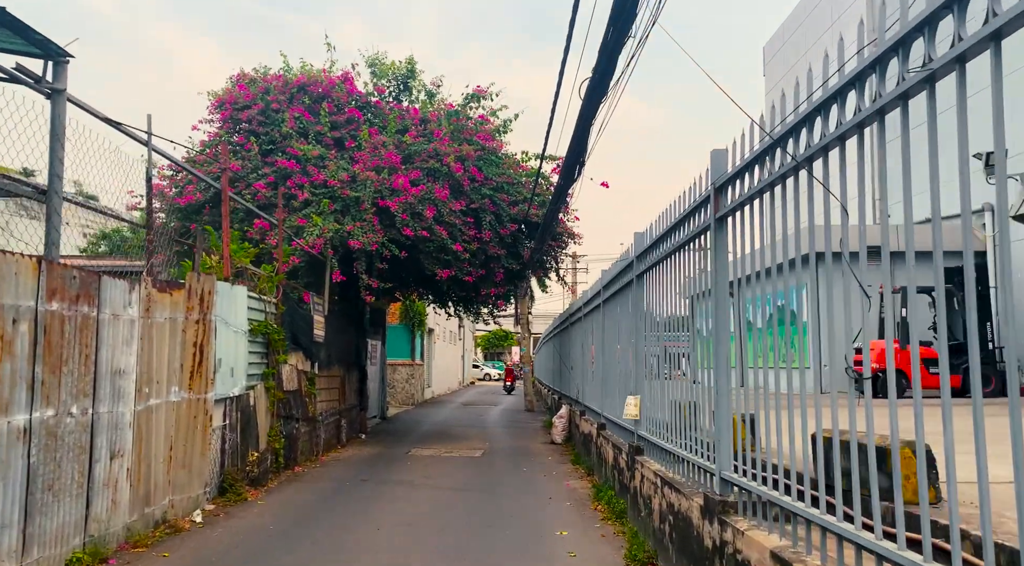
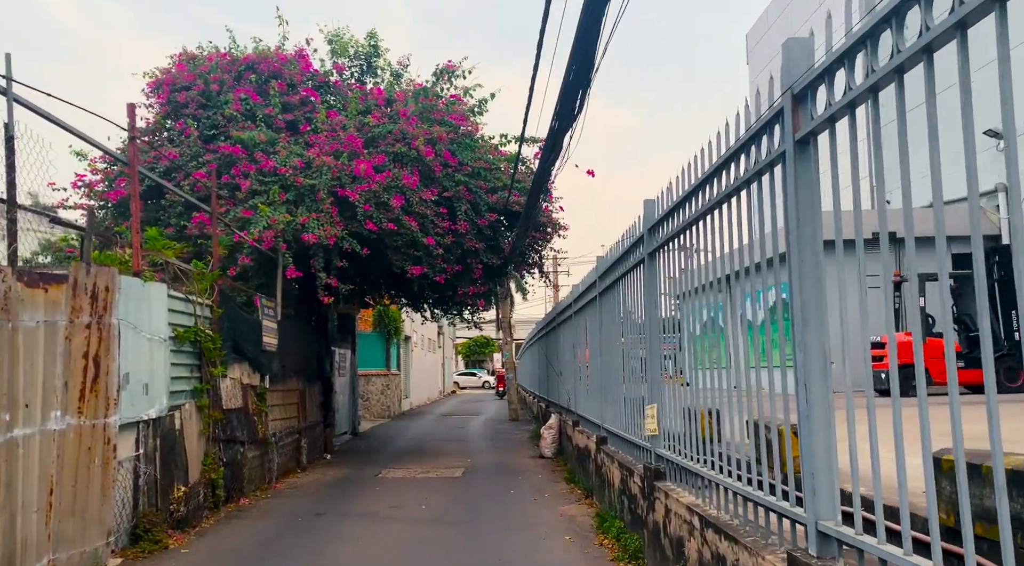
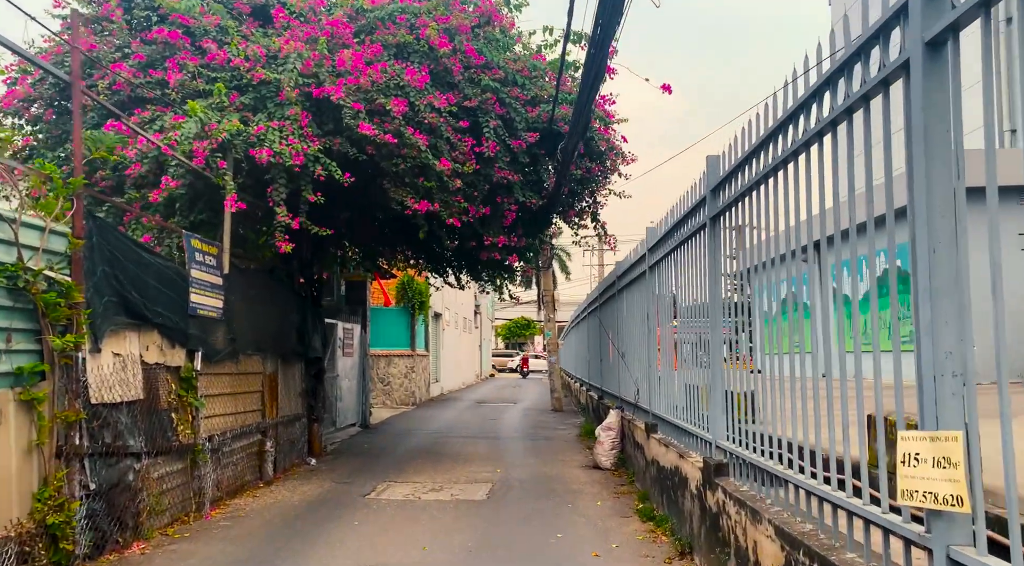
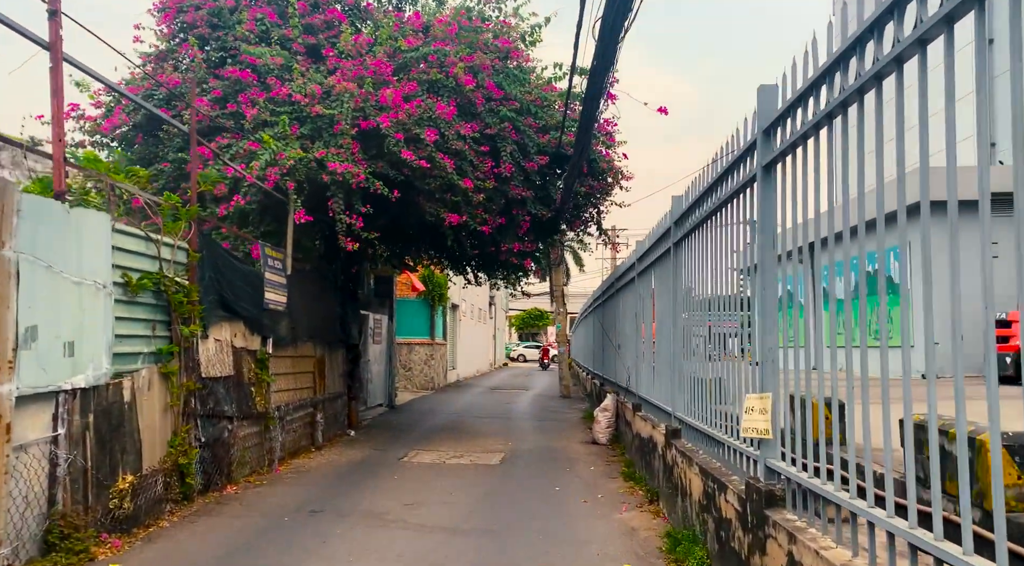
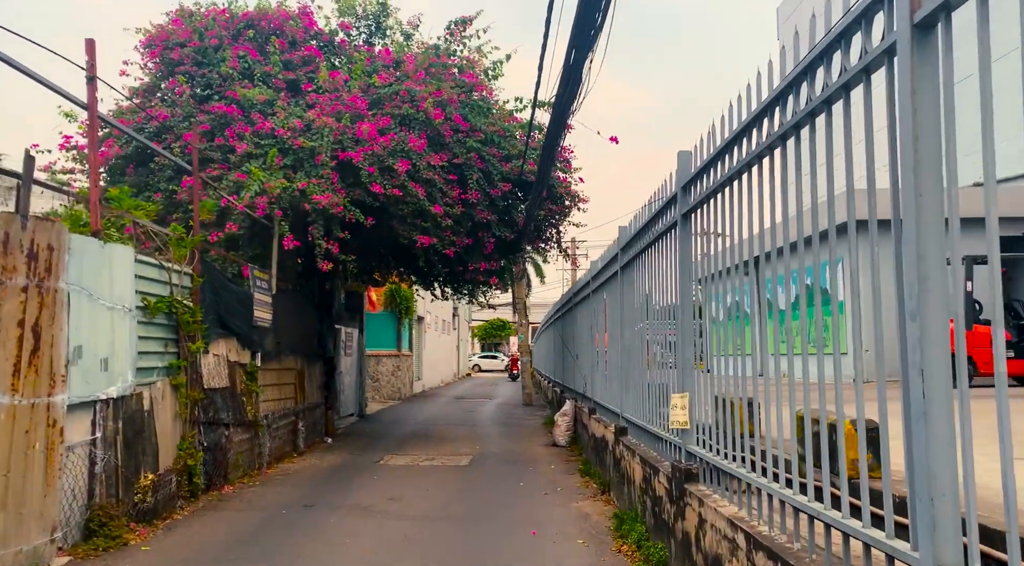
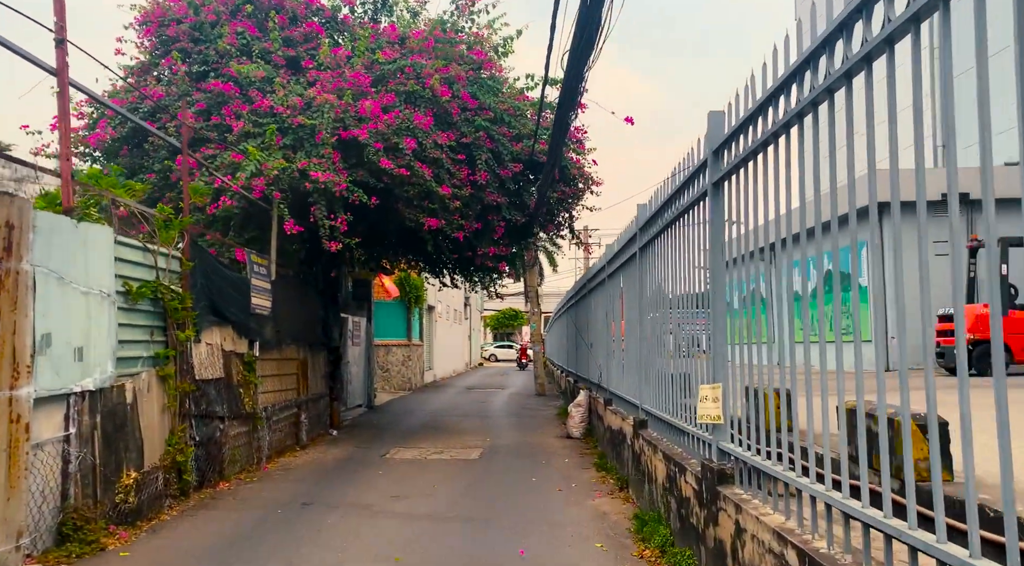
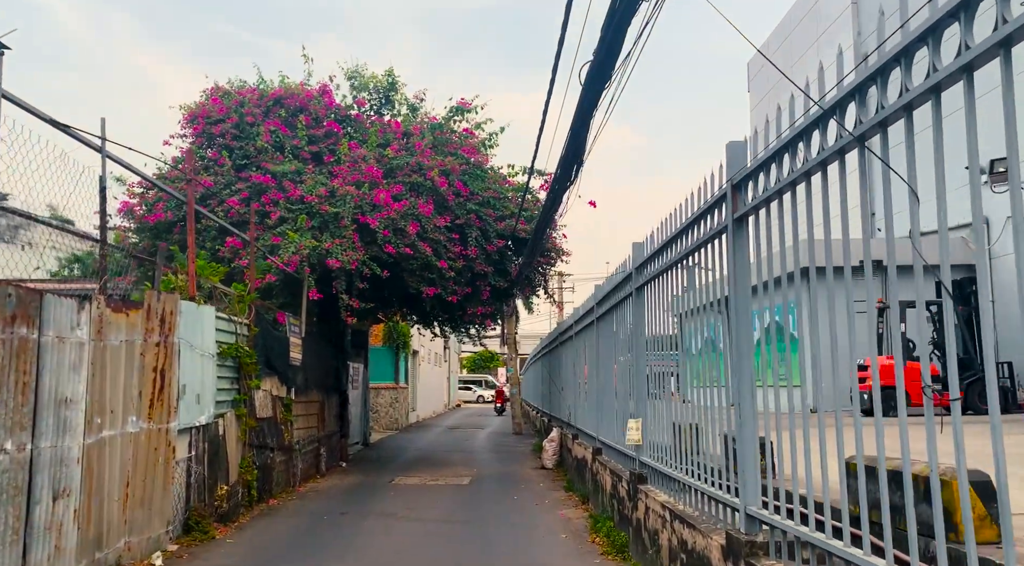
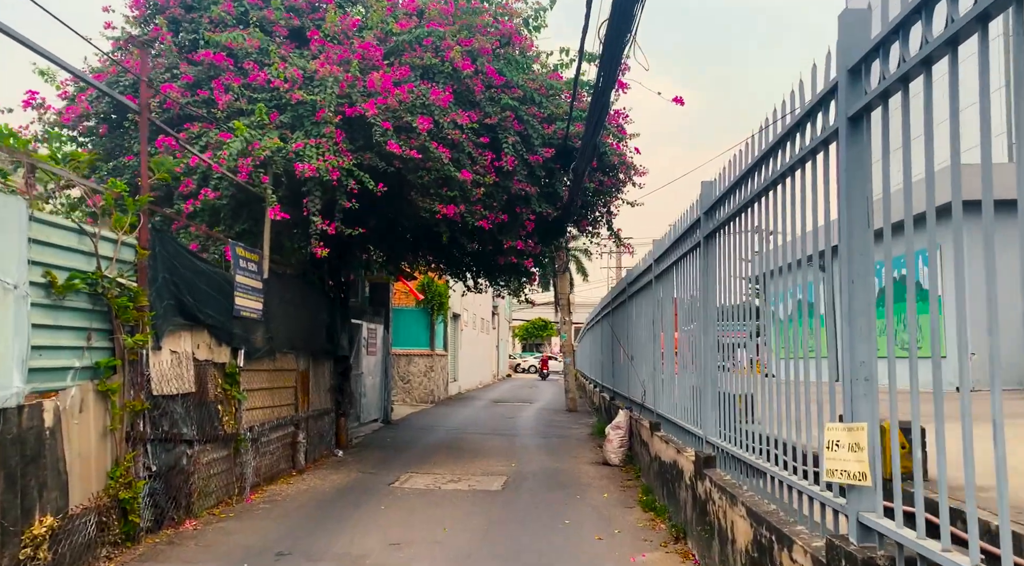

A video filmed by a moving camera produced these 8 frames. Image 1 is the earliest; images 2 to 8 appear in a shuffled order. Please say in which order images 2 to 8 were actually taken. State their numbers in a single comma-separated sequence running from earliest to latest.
7, 2, 5, 6, 4, 8, 3
